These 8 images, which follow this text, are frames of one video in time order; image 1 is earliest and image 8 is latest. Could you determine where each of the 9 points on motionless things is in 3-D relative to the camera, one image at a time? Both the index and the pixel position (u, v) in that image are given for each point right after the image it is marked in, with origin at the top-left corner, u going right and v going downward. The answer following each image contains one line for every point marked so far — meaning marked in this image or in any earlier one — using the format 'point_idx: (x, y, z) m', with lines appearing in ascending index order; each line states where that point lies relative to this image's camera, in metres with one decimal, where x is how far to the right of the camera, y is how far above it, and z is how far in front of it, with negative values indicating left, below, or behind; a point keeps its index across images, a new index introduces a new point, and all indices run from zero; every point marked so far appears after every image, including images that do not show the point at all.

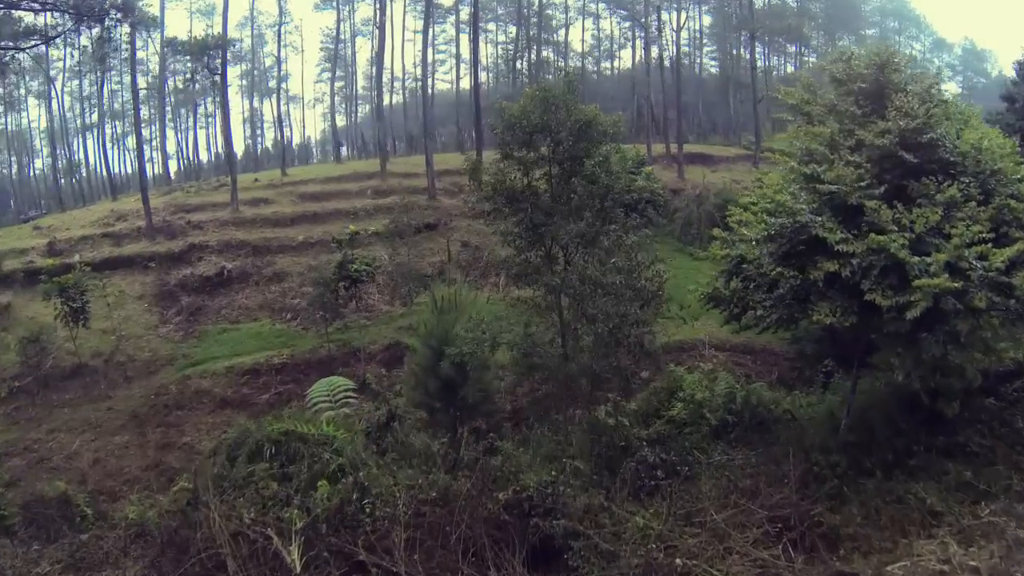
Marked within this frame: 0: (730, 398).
0: (+3.5, -1.8, +12.3) m
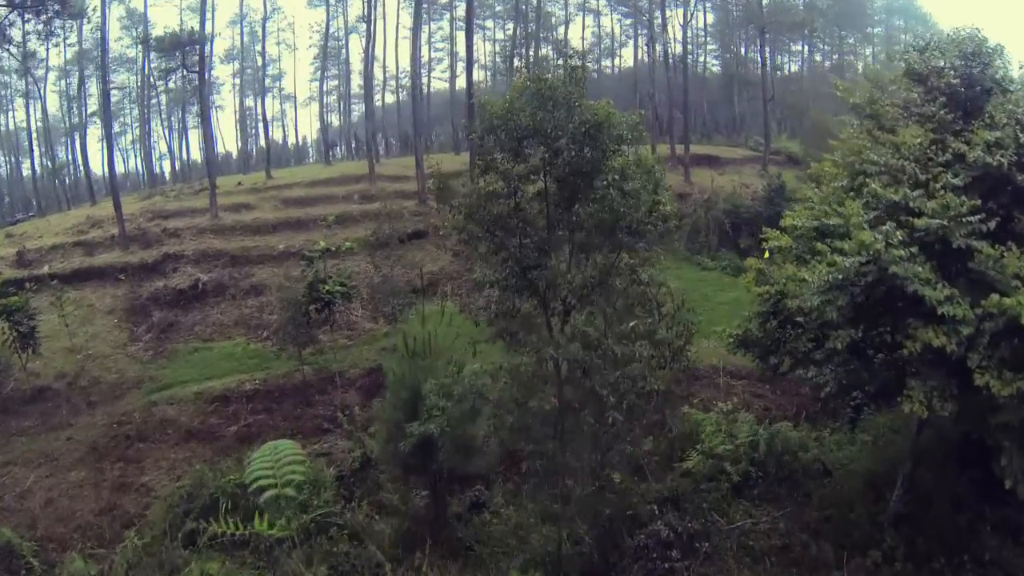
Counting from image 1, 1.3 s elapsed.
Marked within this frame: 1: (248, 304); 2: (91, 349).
0: (+3.4, -2.2, +10.8) m
1: (-6.8, -0.4, +19.5) m
2: (-10.6, -1.5, +18.9) m
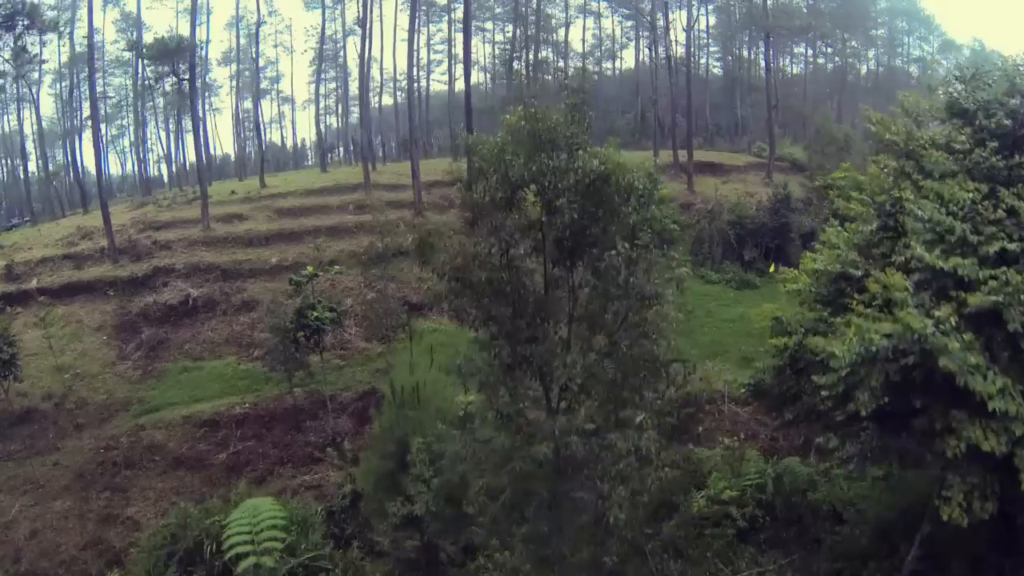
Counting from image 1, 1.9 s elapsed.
0: (+3.3, -2.7, +10.2) m
1: (-6.9, -0.8, +19.0) m
2: (-10.6, -2.0, +18.5) m
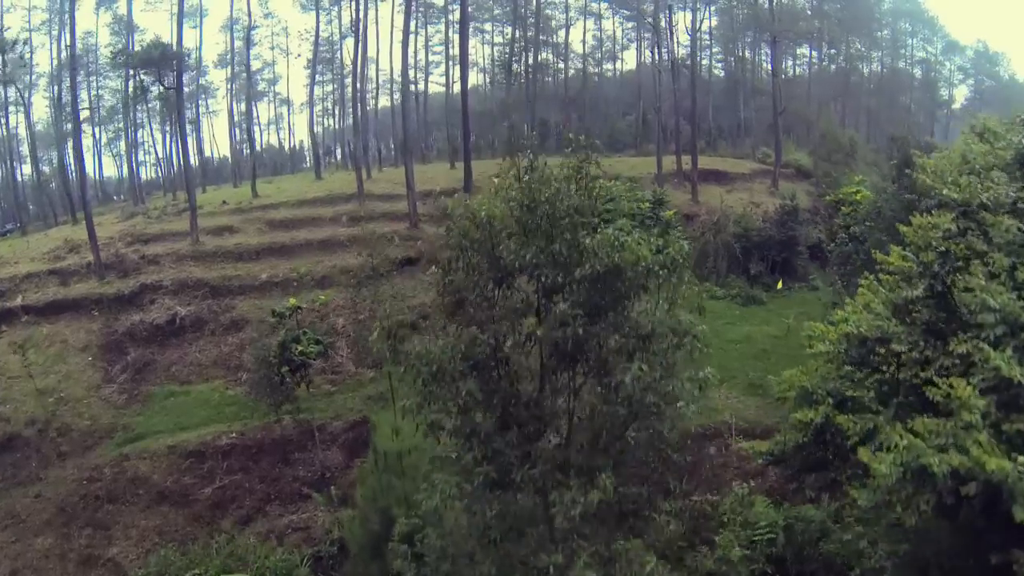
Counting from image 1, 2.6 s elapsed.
0: (+3.3, -3.1, +9.6) m
1: (-6.9, -1.3, +18.4) m
2: (-10.6, -2.5, +17.9) m
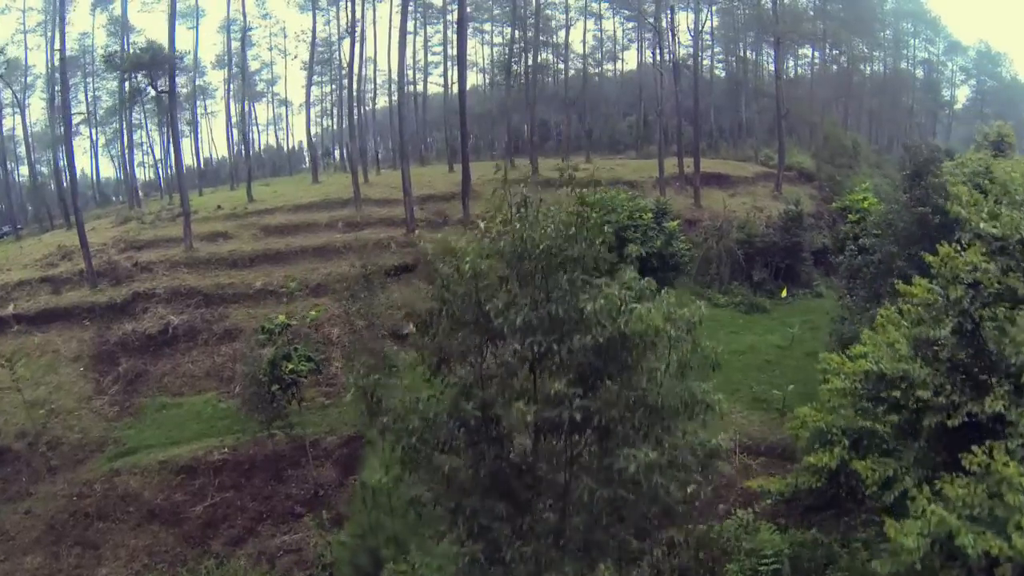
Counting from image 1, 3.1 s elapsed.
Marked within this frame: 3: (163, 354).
0: (+3.2, -3.4, +9.3) m
1: (-6.9, -1.5, +18.1) m
2: (-10.7, -2.7, +17.5) m
3: (-8.5, -1.6, +18.3) m
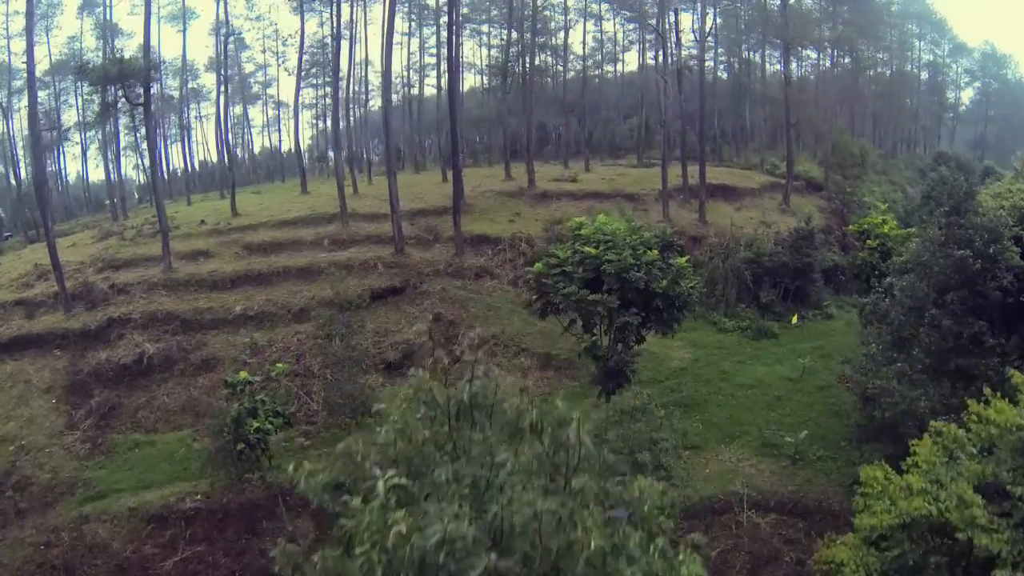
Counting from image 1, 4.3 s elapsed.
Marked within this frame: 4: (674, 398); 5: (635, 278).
0: (+3.1, -4.0, +8.3) m
1: (-7.1, -2.2, +17.1) m
2: (-10.8, -3.4, +16.7) m
3: (-8.6, -2.2, +17.4) m
4: (+3.1, -2.1, +14.3) m
5: (+1.7, +0.1, +10.2) m
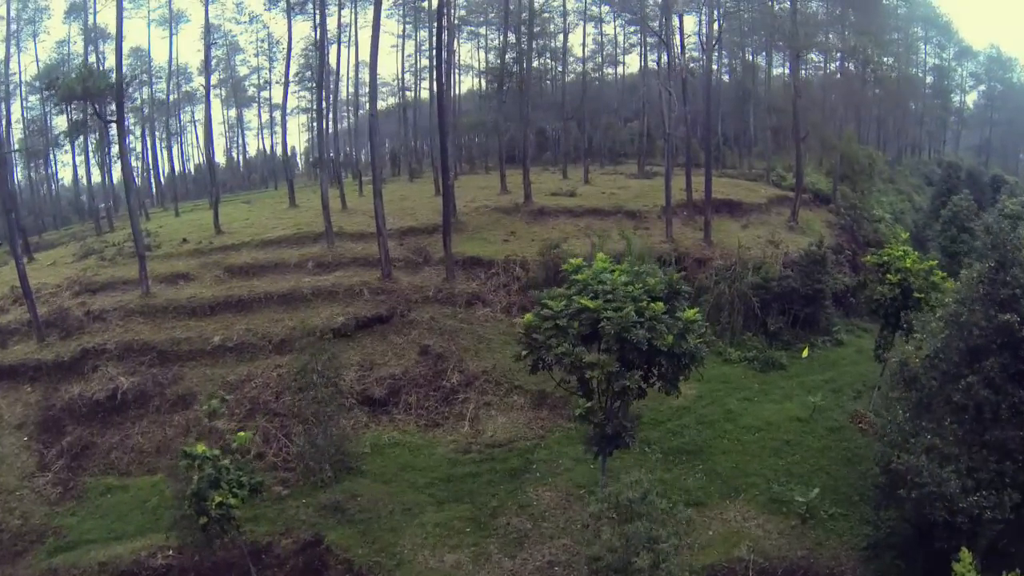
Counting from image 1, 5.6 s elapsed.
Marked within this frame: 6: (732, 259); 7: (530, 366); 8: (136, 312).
0: (+2.9, -4.8, +7.4) m
1: (-7.2, -2.9, +16.3) m
2: (-10.9, -4.1, +15.9) m
3: (-8.7, -3.0, +16.6) m
4: (+2.9, -2.8, +13.4) m
5: (+1.5, -0.6, +9.3) m
6: (+5.3, +0.8, +18.5) m
7: (+0.3, -1.1, +10.2) m
8: (-9.5, -0.6, +19.5) m
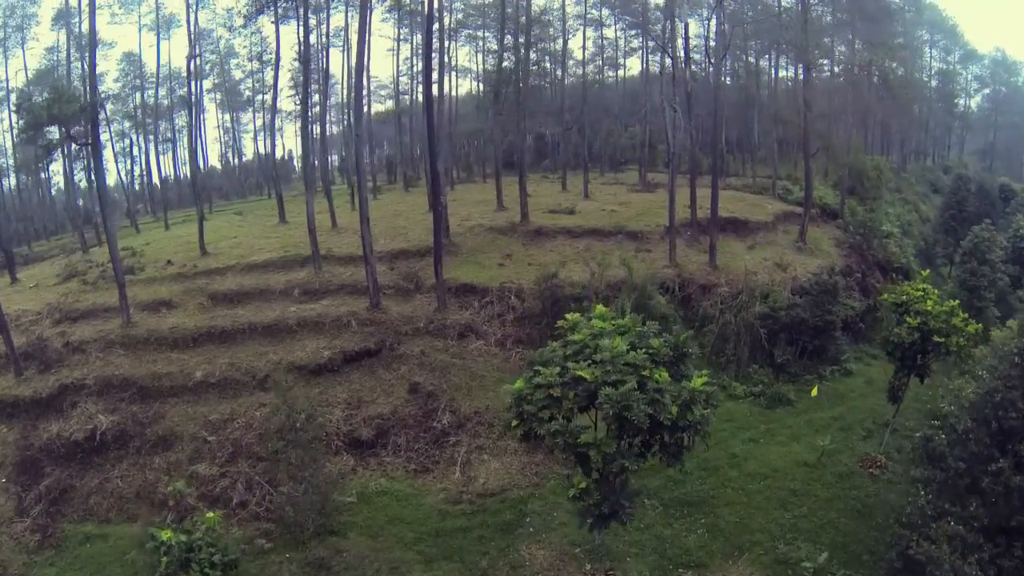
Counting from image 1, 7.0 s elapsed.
0: (+2.7, -5.6, +6.8) m
1: (-7.3, -3.6, +15.7) m
2: (-11.0, -4.9, +15.3) m
3: (-8.8, -3.7, +16.0) m
4: (+2.8, -3.5, +12.7) m
5: (+1.4, -1.4, +8.6) m
6: (+5.2, +0.1, +17.8) m
7: (+0.1, -1.9, +9.6) m
8: (-9.6, -1.4, +18.9) m
